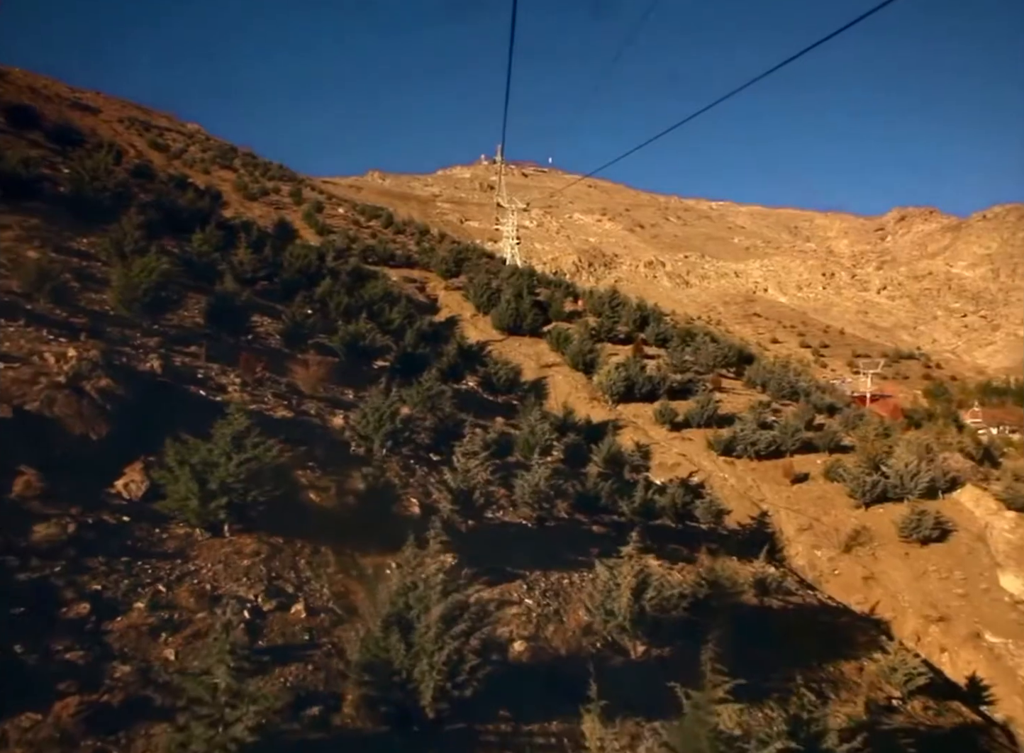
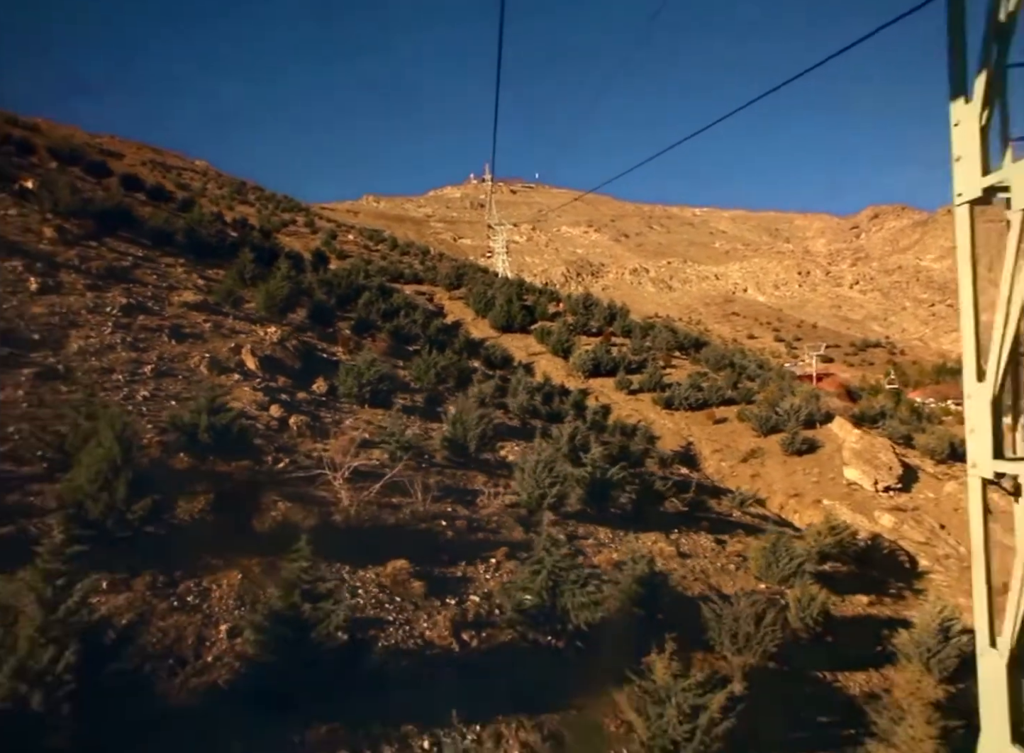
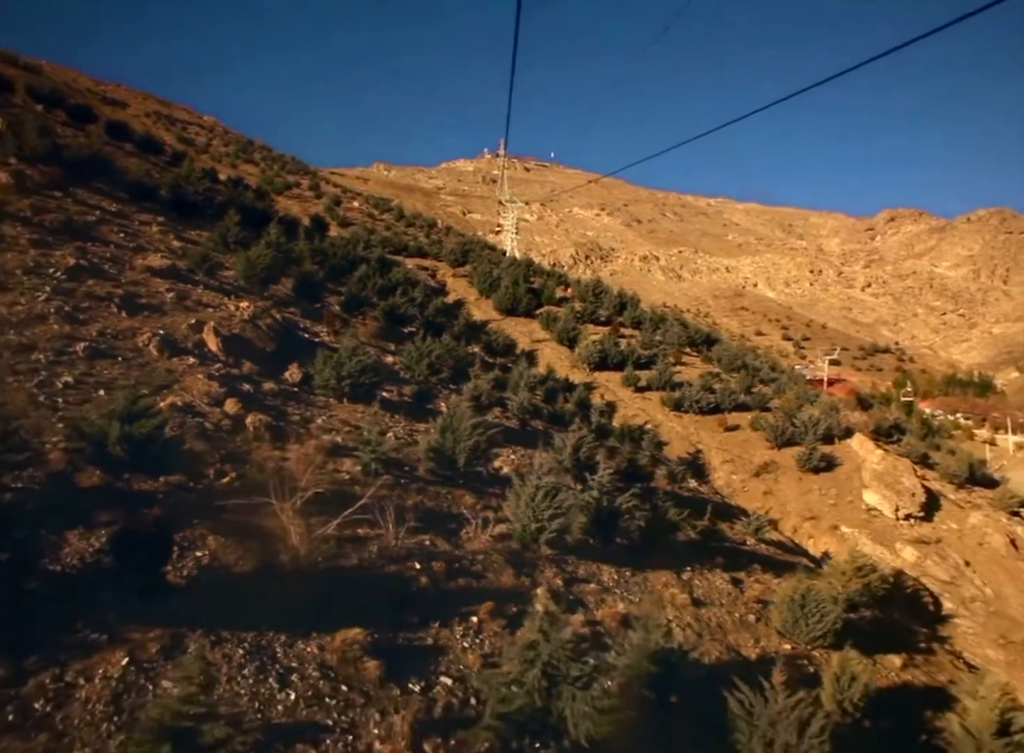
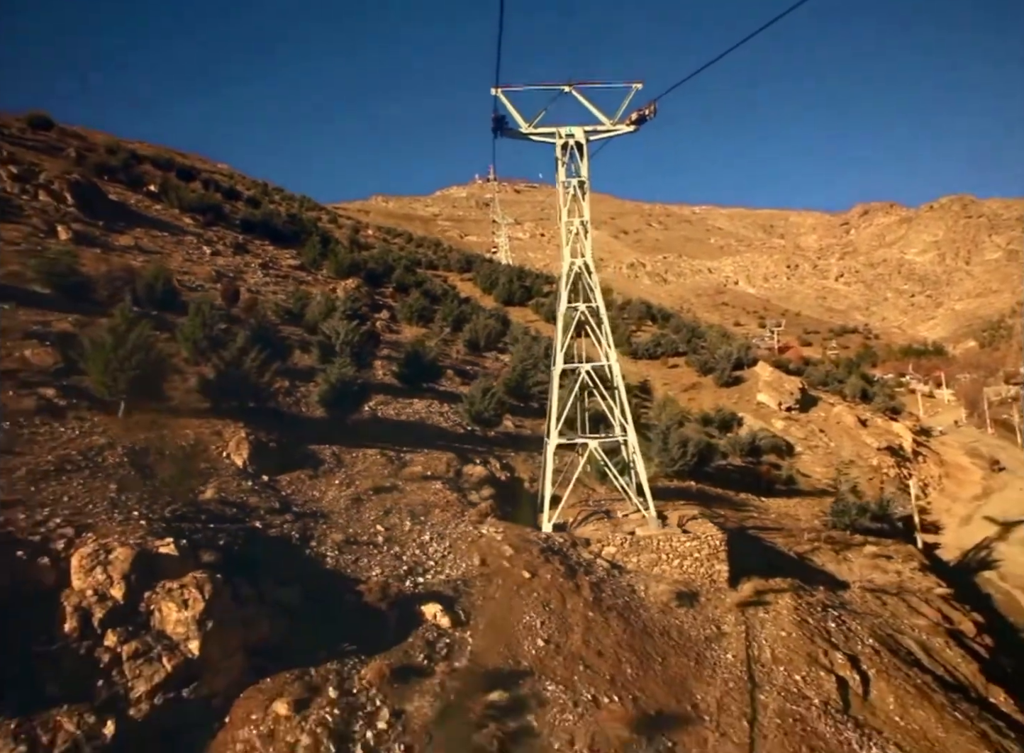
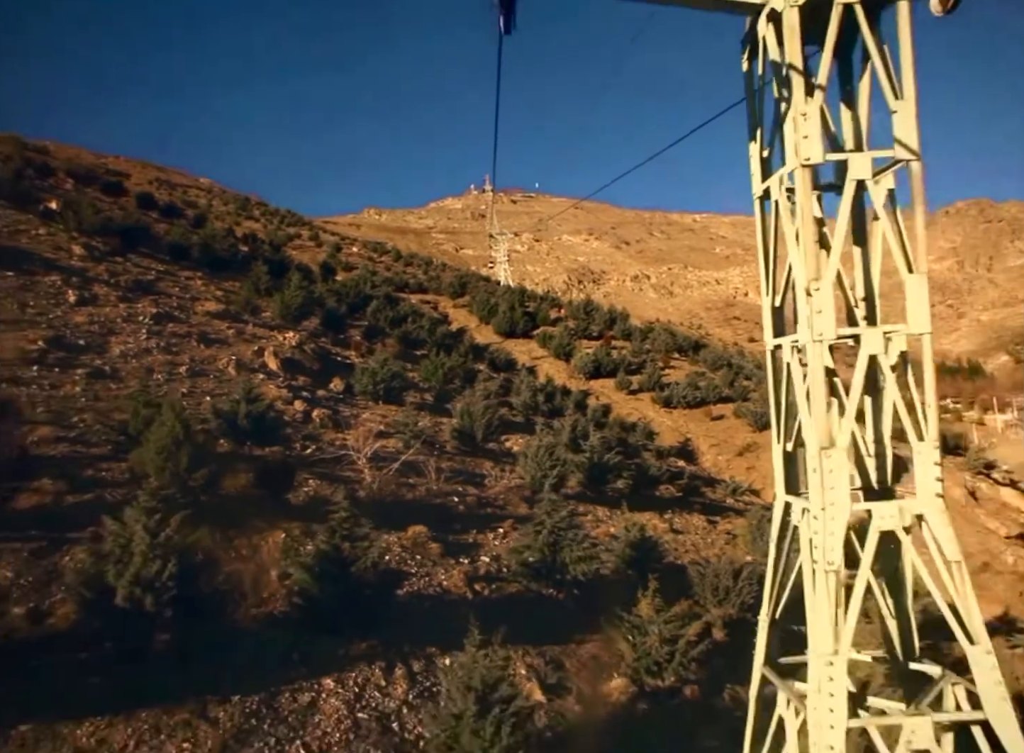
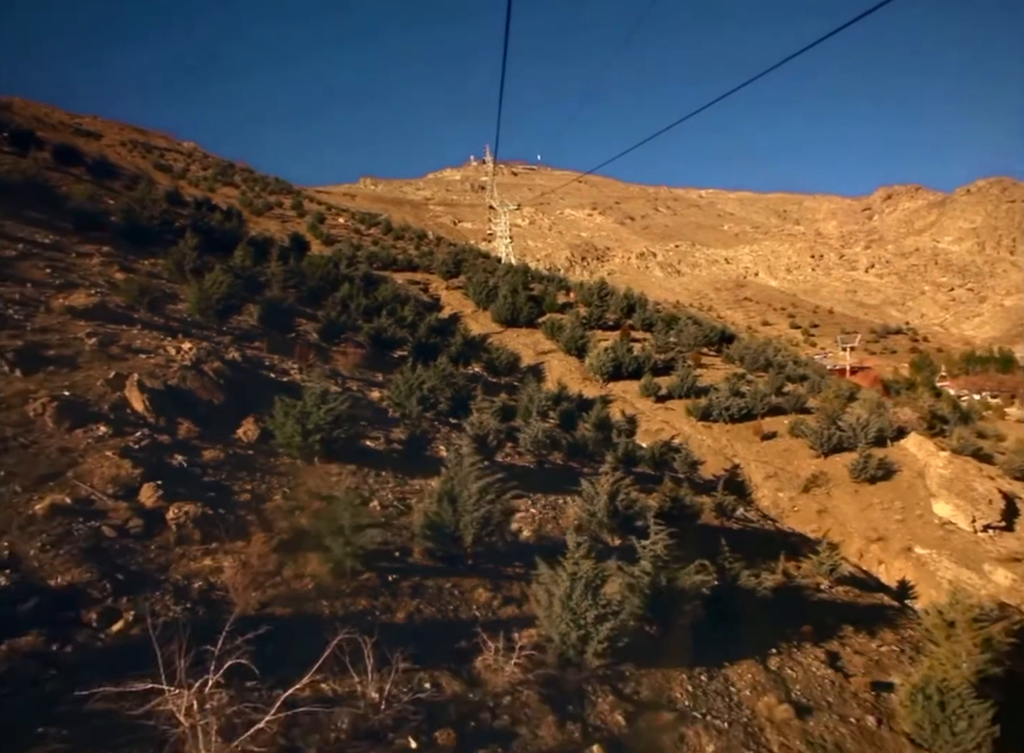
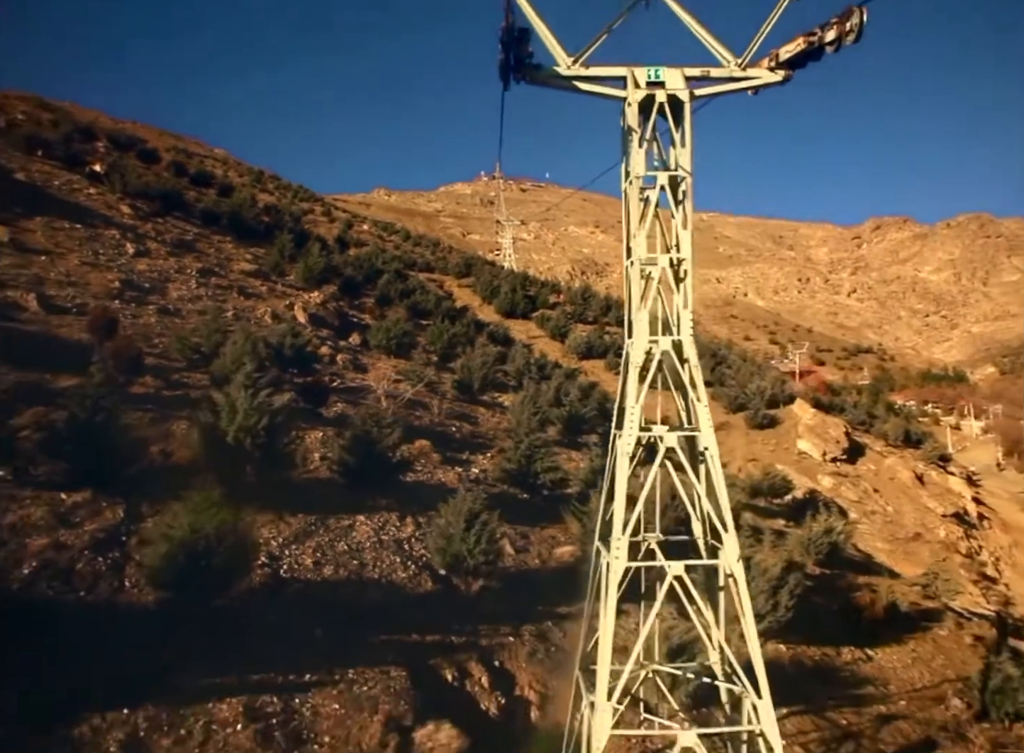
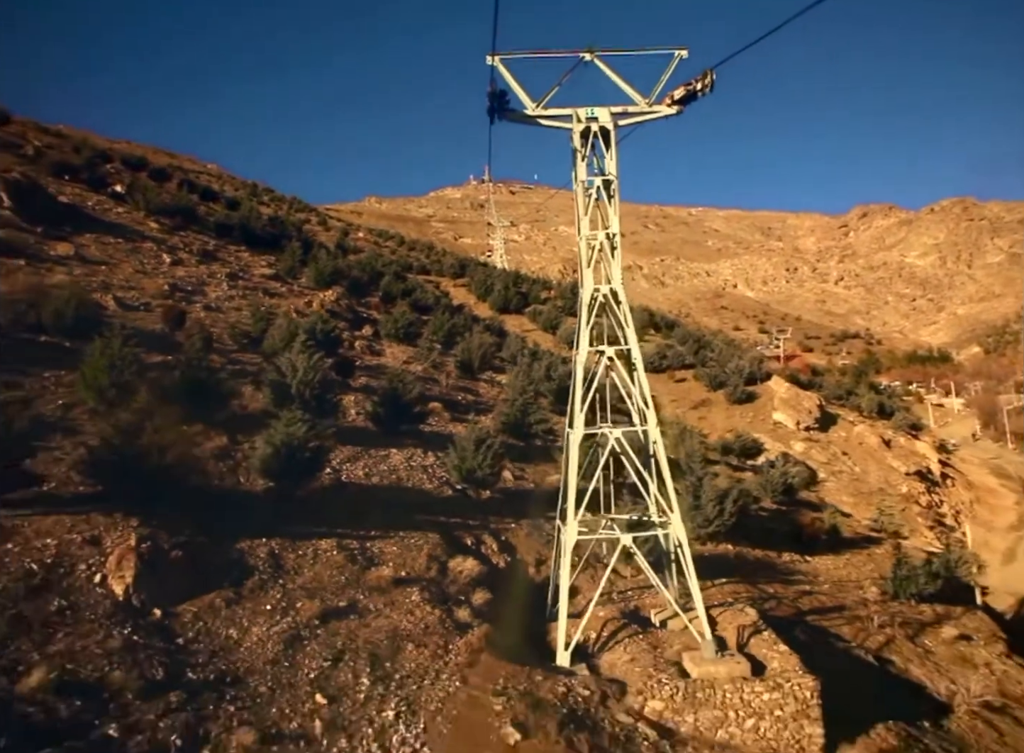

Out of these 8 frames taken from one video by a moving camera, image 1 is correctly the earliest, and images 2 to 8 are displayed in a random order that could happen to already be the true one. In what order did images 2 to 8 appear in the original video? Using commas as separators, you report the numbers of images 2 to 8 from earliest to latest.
6, 3, 2, 5, 7, 8, 4
